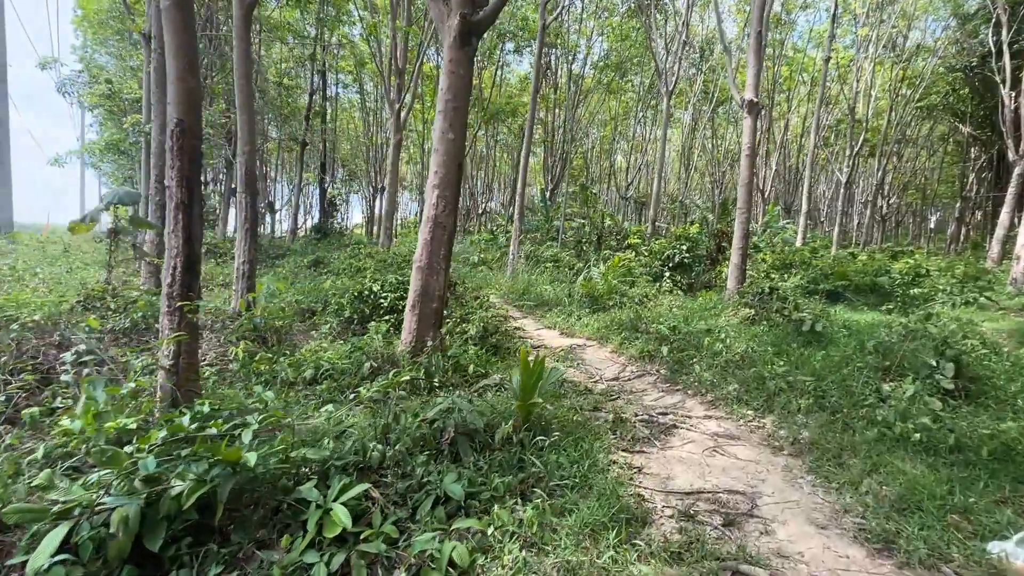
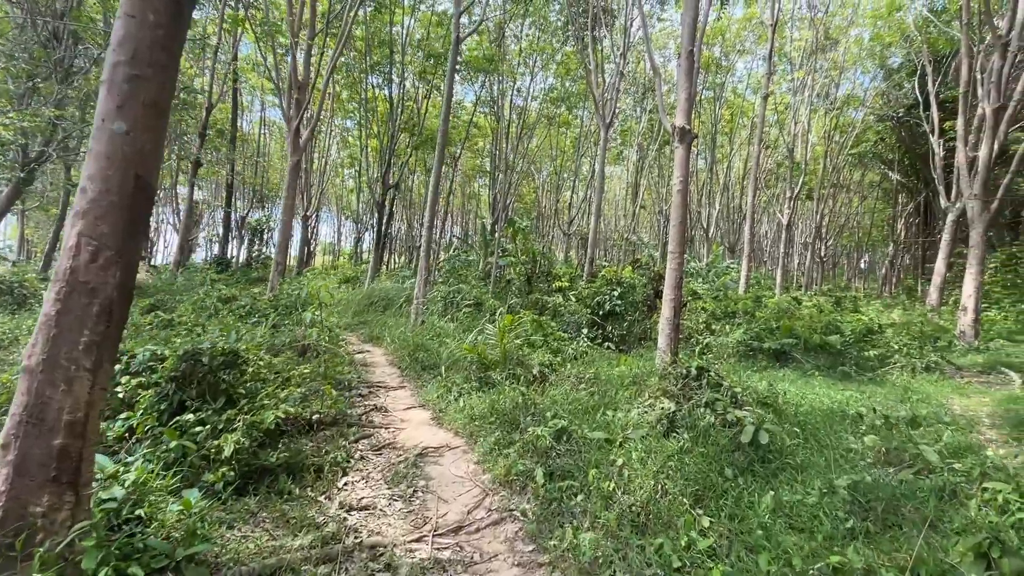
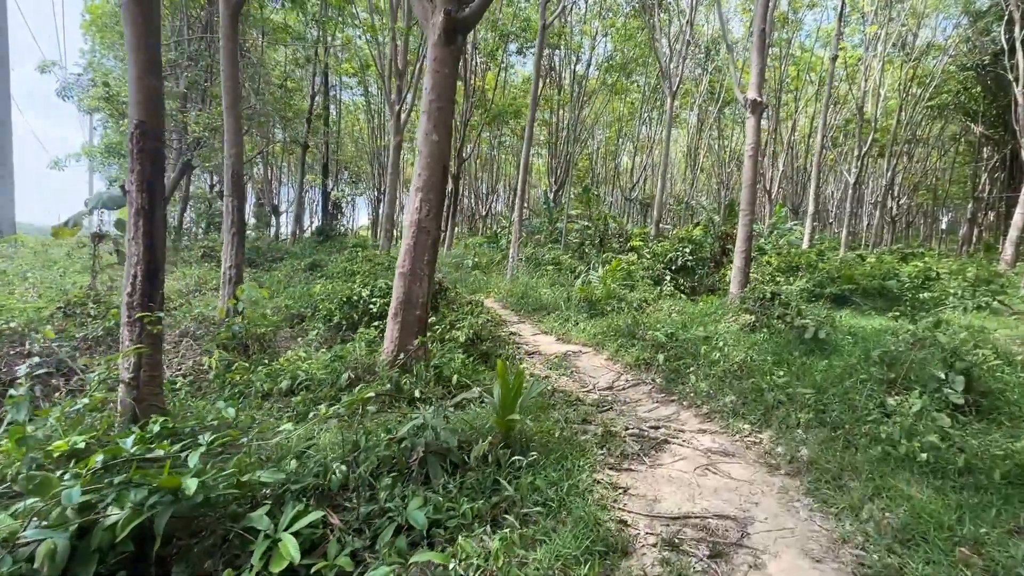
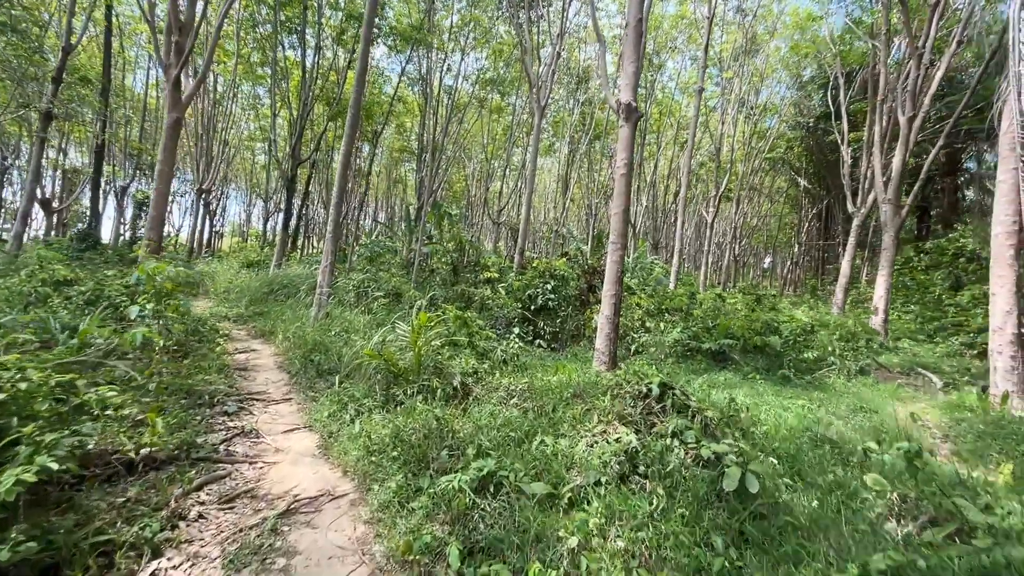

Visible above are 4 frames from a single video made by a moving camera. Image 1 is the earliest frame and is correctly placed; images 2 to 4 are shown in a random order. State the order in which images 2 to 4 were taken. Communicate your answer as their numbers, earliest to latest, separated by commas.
3, 2, 4
